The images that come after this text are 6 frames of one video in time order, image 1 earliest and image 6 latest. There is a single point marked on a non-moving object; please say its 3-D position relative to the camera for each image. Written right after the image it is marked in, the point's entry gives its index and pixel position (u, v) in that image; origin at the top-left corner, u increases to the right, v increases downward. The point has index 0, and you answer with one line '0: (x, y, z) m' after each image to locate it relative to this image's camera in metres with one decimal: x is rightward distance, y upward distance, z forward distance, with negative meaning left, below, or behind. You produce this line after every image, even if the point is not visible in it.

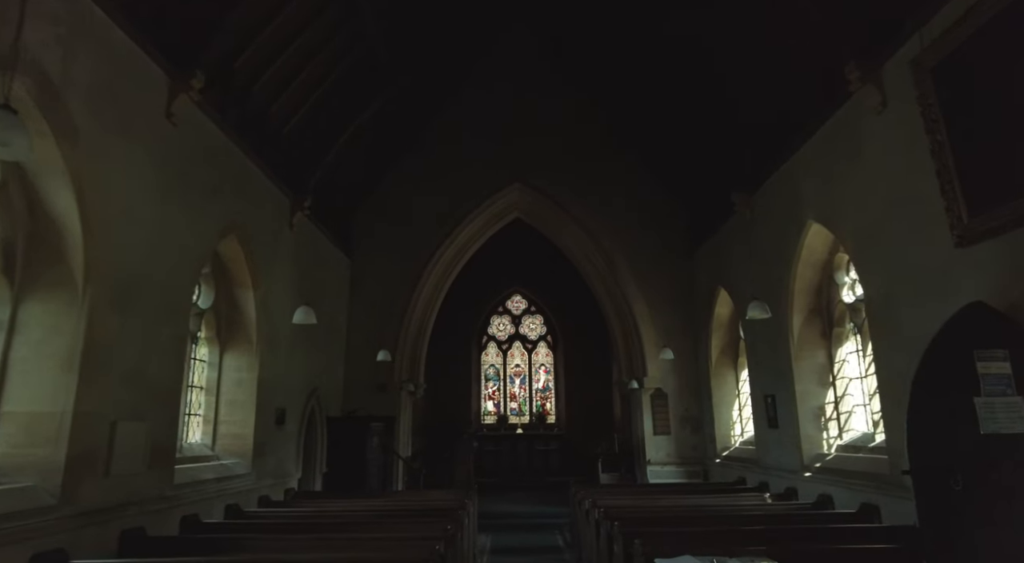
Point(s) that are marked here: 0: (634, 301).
0: (+2.0, -0.3, +10.4) m
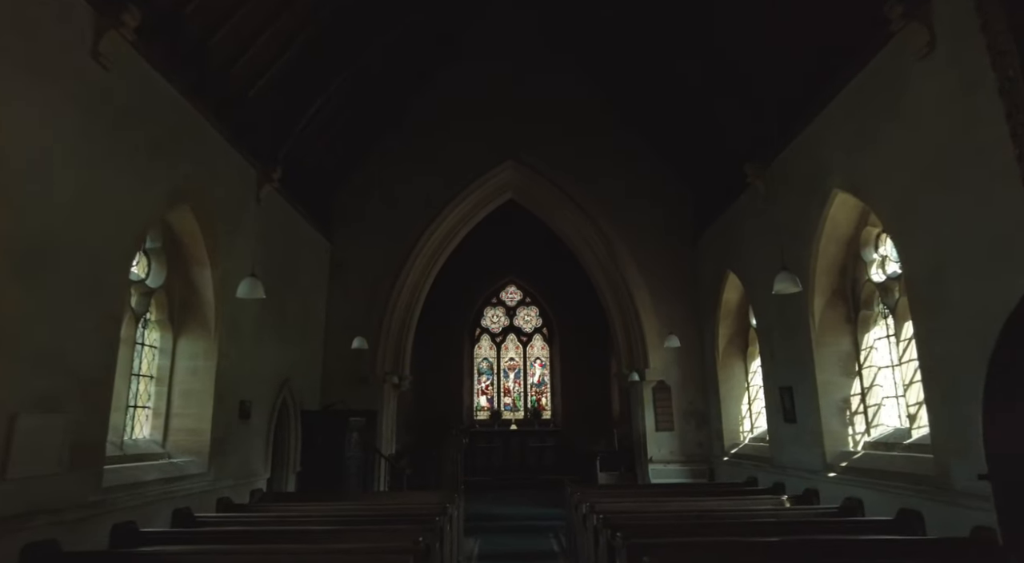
0: (+1.9, -0.1, +9.7) m
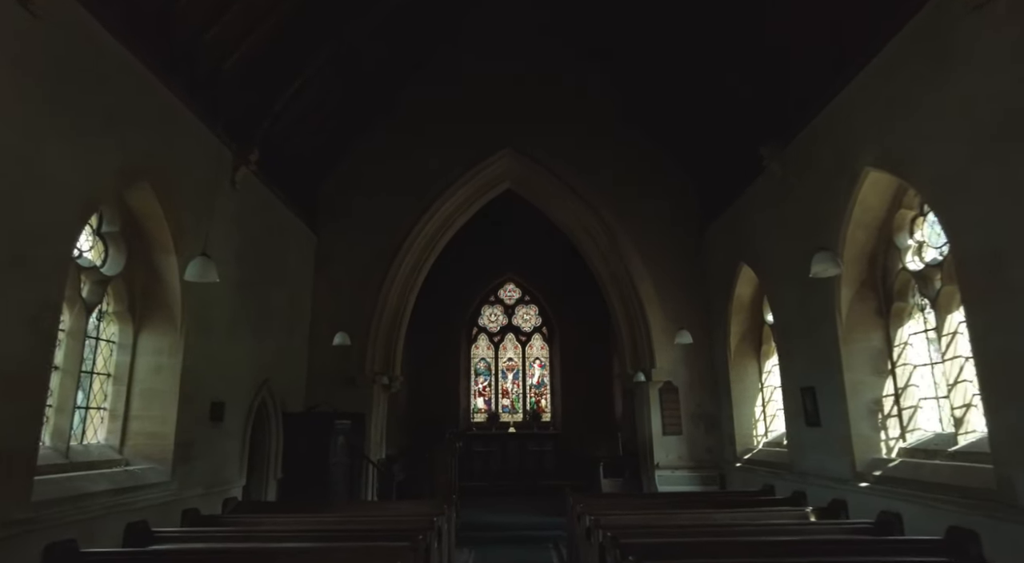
0: (+1.8, 0.0, +9.2) m
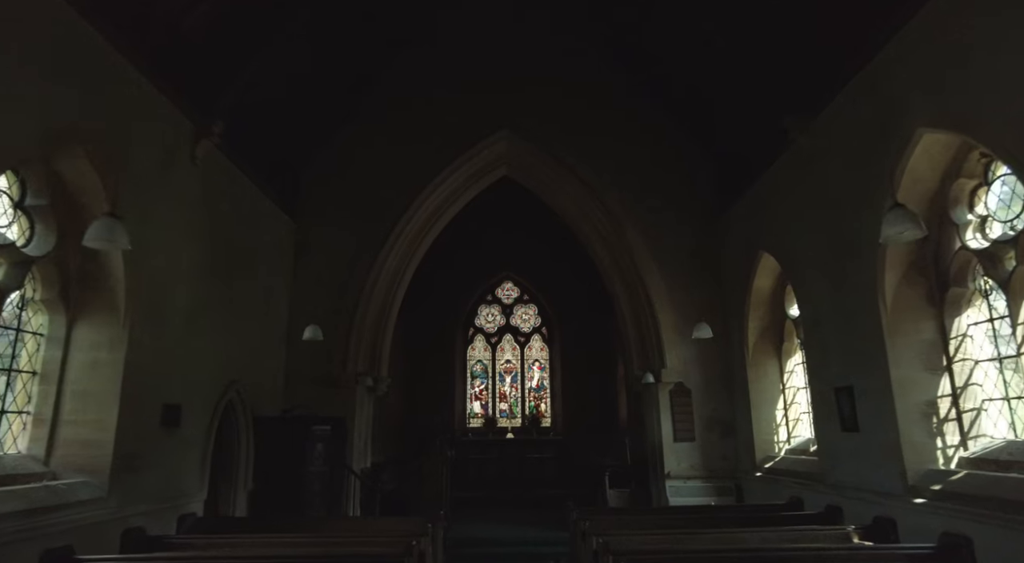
0: (+1.8, +0.1, +8.4) m
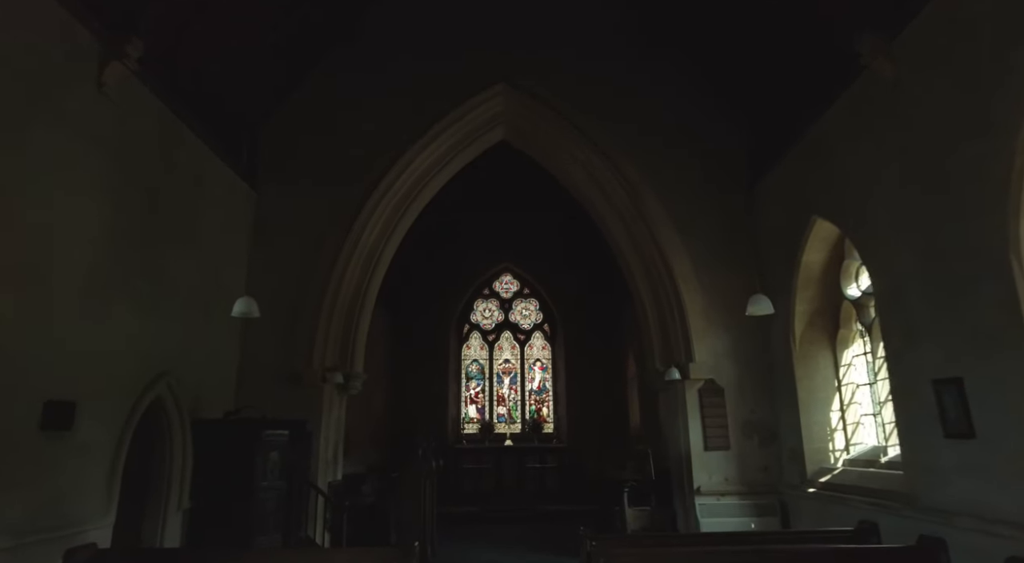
0: (+1.8, +0.3, +7.1) m
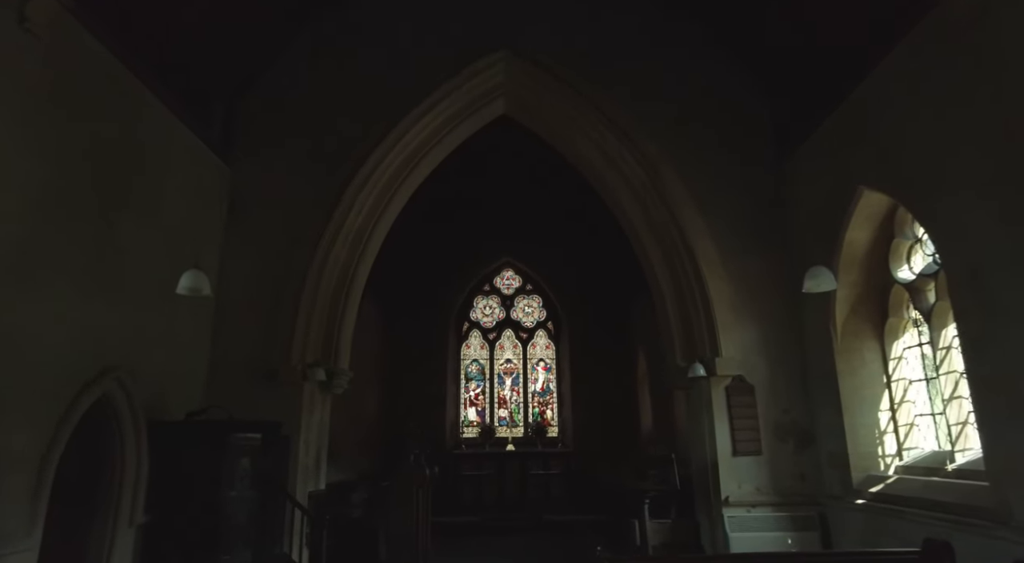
0: (+1.8, +0.5, +6.4) m
